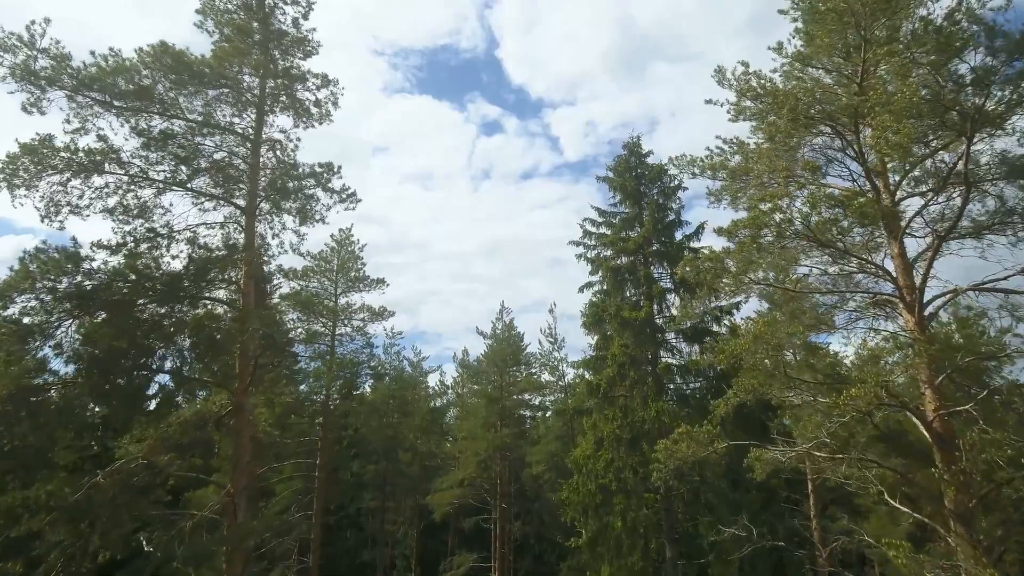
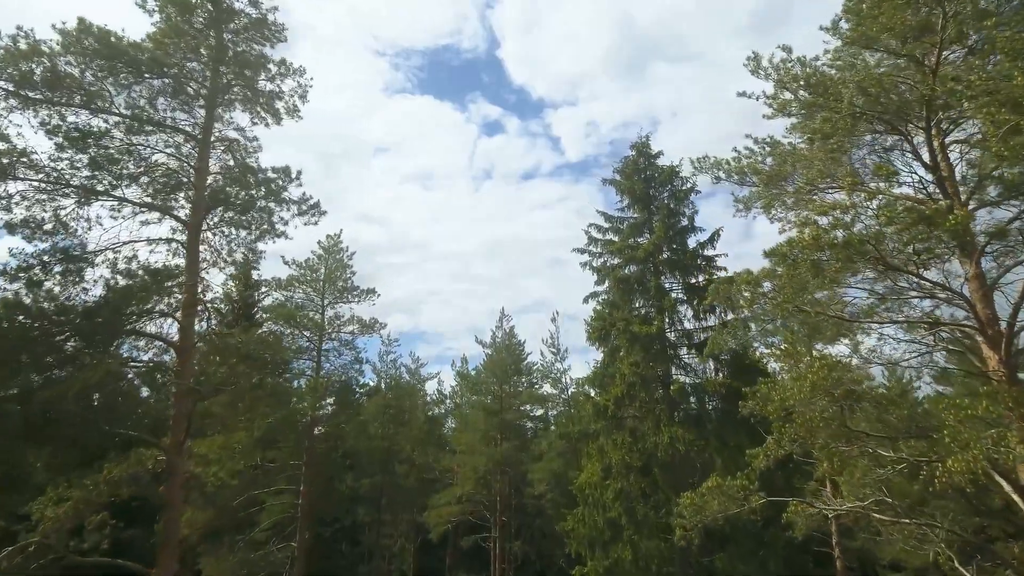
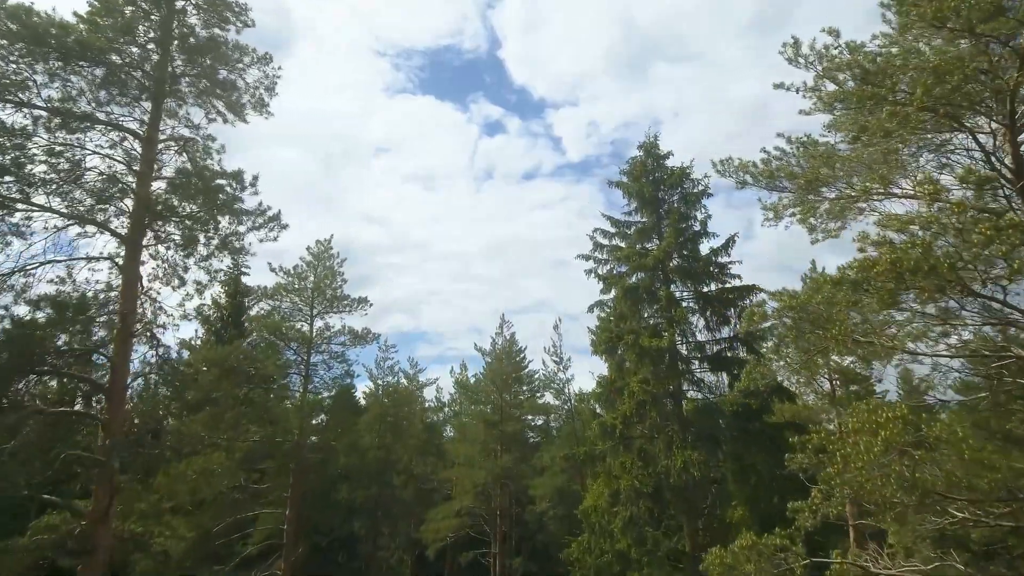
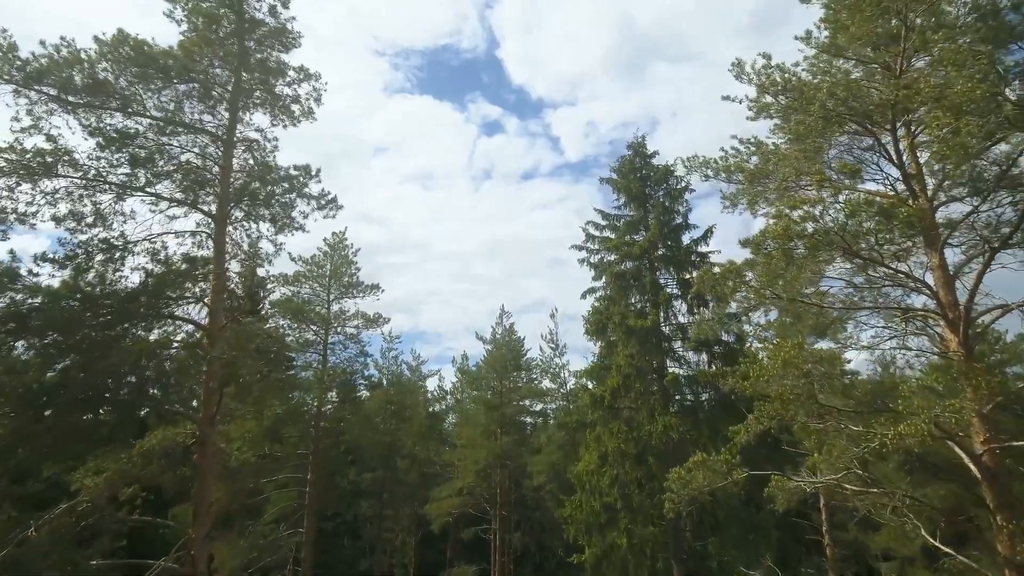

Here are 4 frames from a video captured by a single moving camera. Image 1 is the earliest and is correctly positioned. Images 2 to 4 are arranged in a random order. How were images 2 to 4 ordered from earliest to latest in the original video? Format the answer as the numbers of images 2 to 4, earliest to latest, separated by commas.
4, 2, 3
